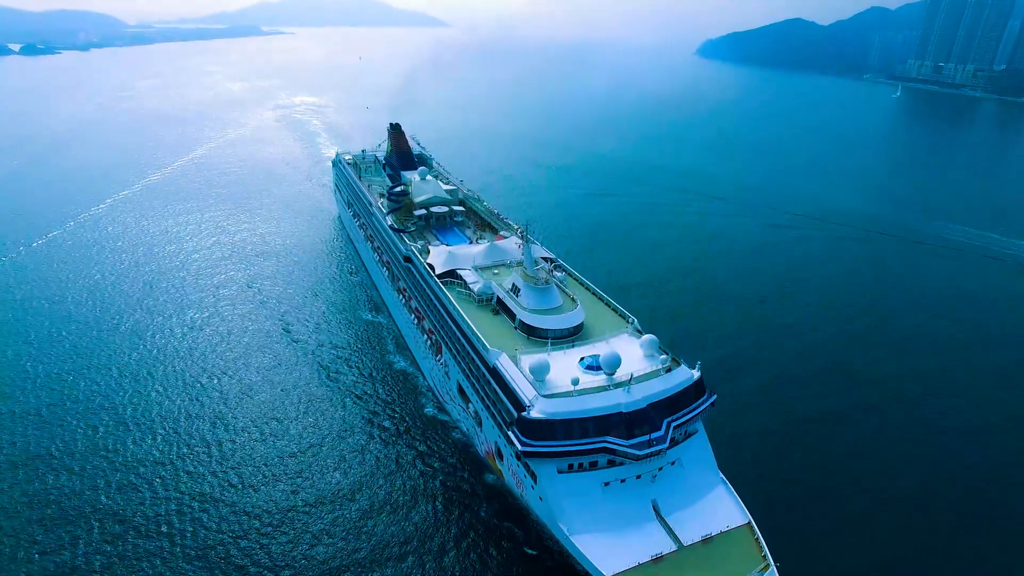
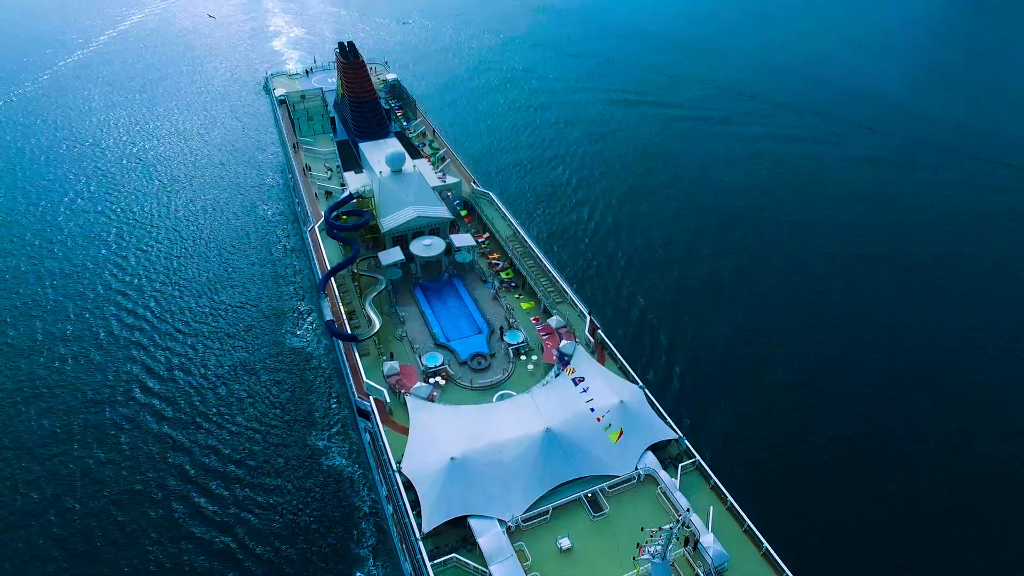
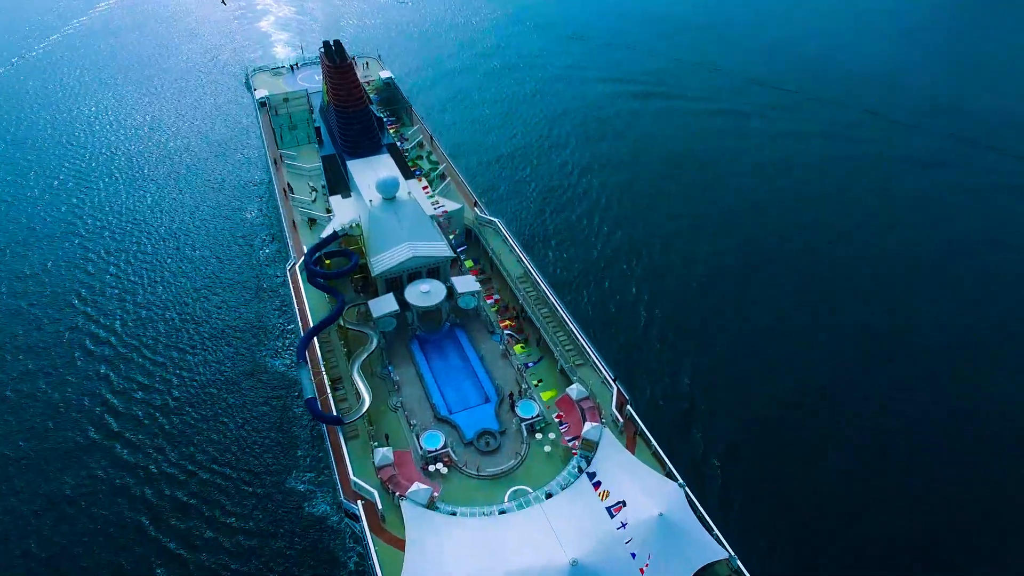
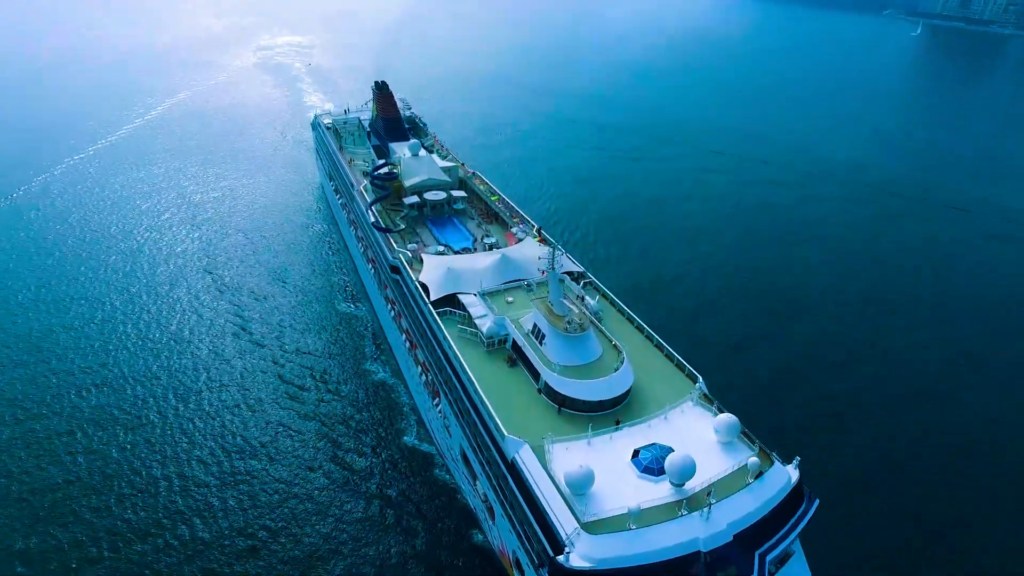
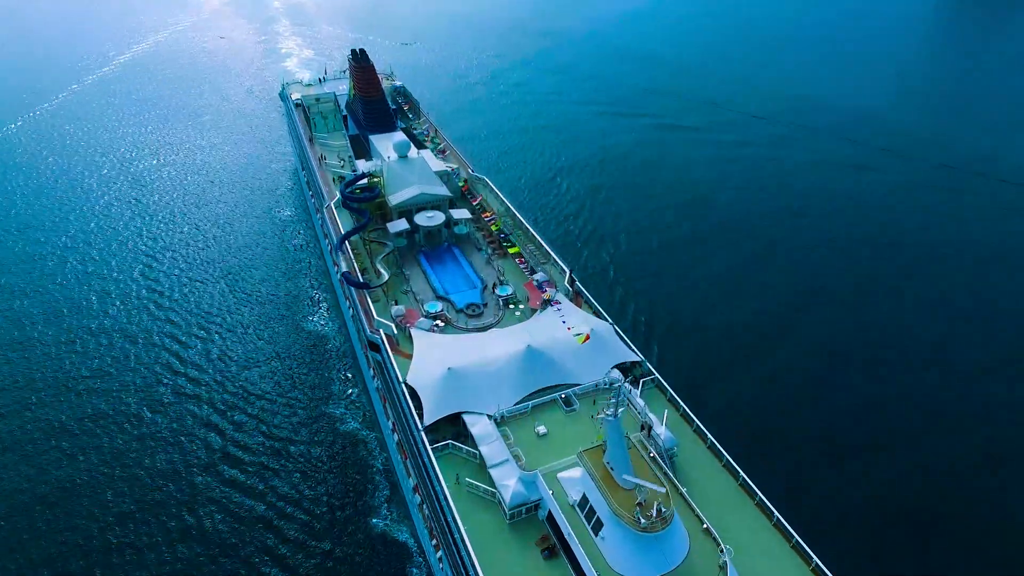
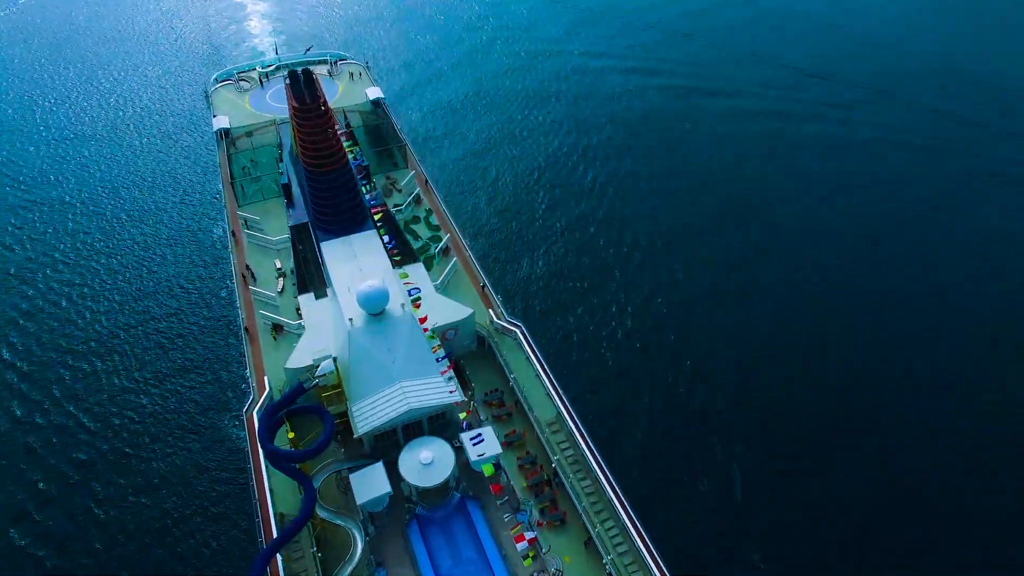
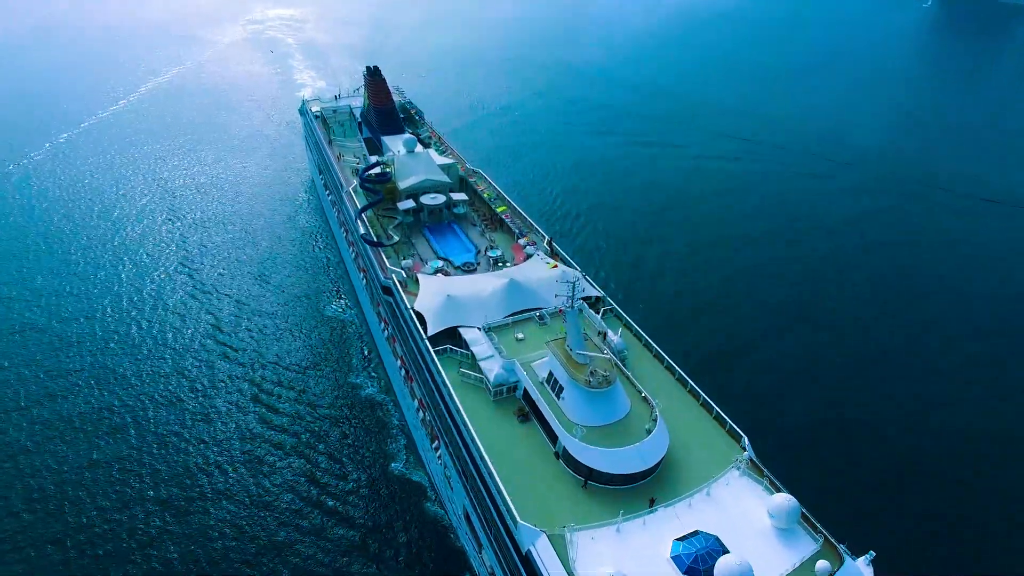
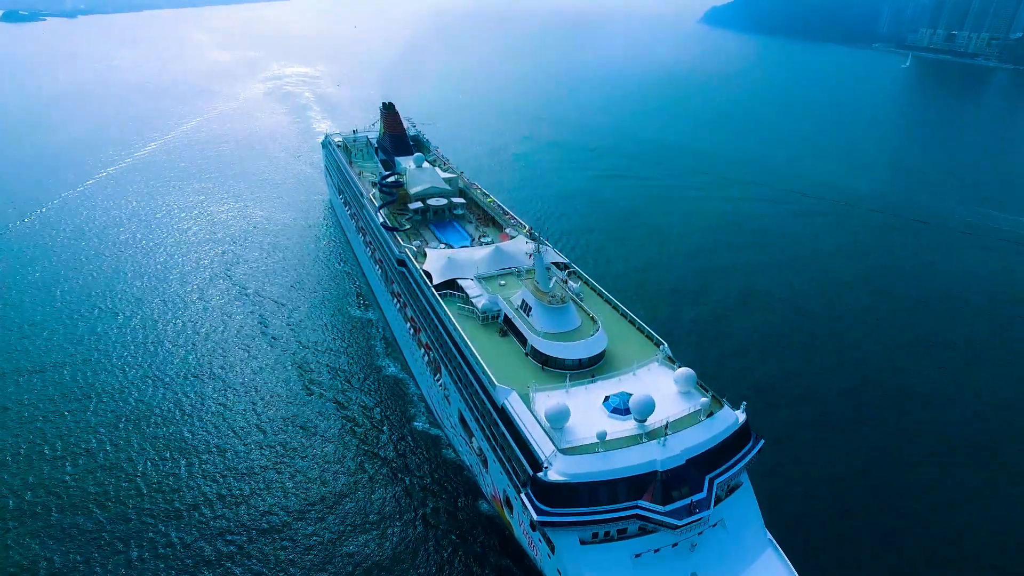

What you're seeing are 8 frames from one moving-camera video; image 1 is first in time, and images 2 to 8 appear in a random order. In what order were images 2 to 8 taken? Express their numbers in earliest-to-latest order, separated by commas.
8, 4, 7, 5, 2, 3, 6
